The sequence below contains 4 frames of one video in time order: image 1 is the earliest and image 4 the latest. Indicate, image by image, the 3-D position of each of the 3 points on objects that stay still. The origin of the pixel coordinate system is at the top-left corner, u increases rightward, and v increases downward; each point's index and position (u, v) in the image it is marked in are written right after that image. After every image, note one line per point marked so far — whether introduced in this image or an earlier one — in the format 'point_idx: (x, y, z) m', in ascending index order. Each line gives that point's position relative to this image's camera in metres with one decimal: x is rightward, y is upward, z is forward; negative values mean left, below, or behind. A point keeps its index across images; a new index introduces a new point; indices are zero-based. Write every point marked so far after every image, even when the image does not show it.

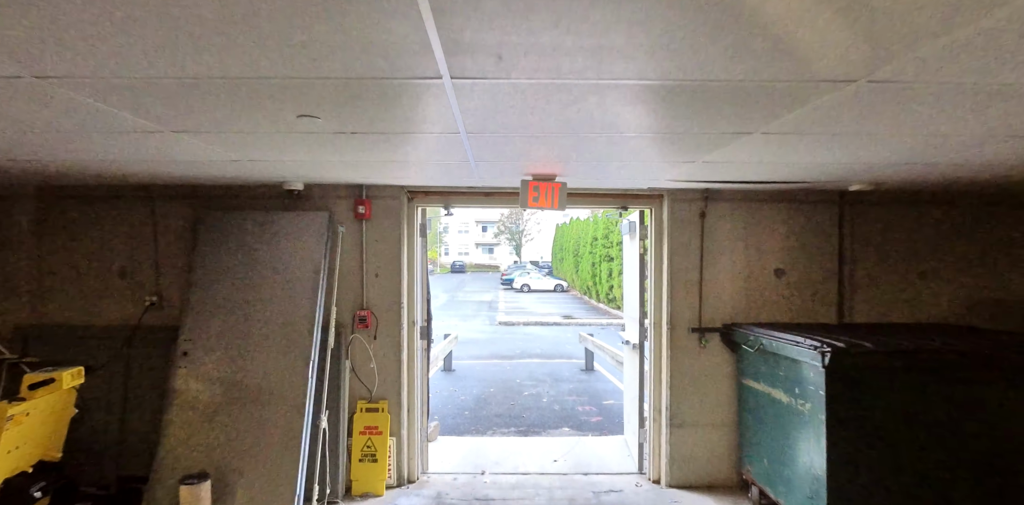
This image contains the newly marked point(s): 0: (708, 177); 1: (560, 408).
0: (+1.3, +0.5, +3.5) m
1: (+0.6, -1.8, +6.4) m
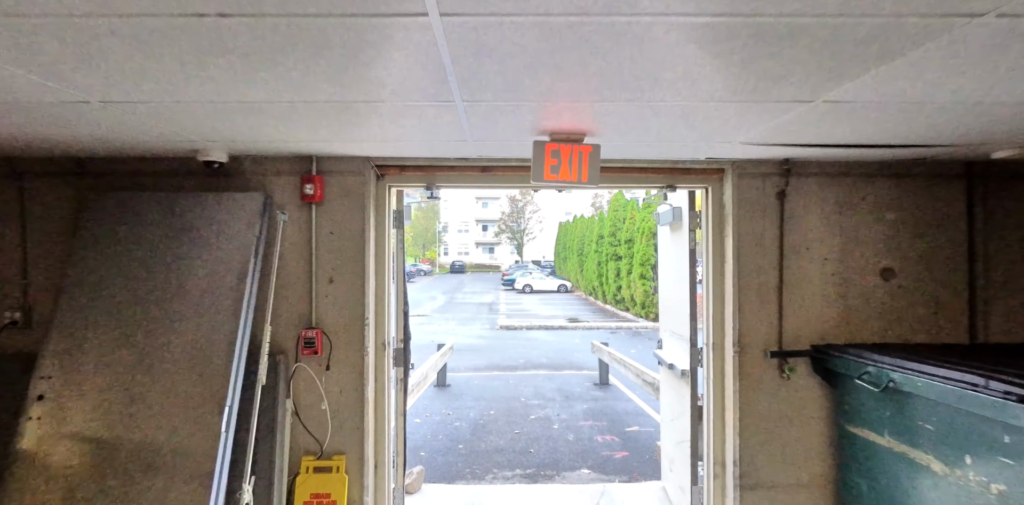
0: (+1.3, +0.5, +2.4) m
1: (+0.6, -1.8, +5.3) m
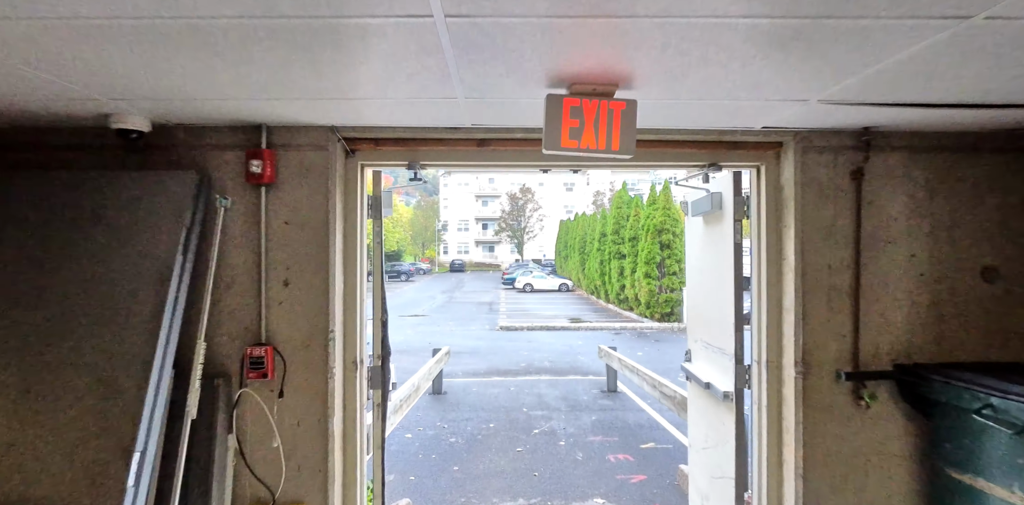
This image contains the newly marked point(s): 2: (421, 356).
0: (+1.3, +0.5, +1.9) m
1: (+0.6, -1.8, +4.7) m
2: (-2.0, -2.2, +11.8) m
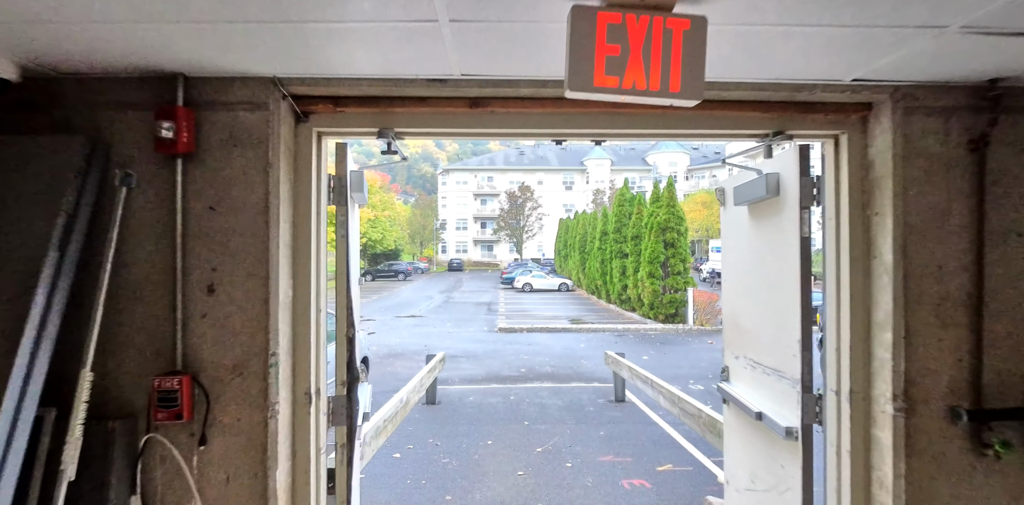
0: (+1.3, +0.5, +1.3) m
1: (+0.6, -1.8, +4.2) m
2: (-2.0, -2.2, +11.2) m
